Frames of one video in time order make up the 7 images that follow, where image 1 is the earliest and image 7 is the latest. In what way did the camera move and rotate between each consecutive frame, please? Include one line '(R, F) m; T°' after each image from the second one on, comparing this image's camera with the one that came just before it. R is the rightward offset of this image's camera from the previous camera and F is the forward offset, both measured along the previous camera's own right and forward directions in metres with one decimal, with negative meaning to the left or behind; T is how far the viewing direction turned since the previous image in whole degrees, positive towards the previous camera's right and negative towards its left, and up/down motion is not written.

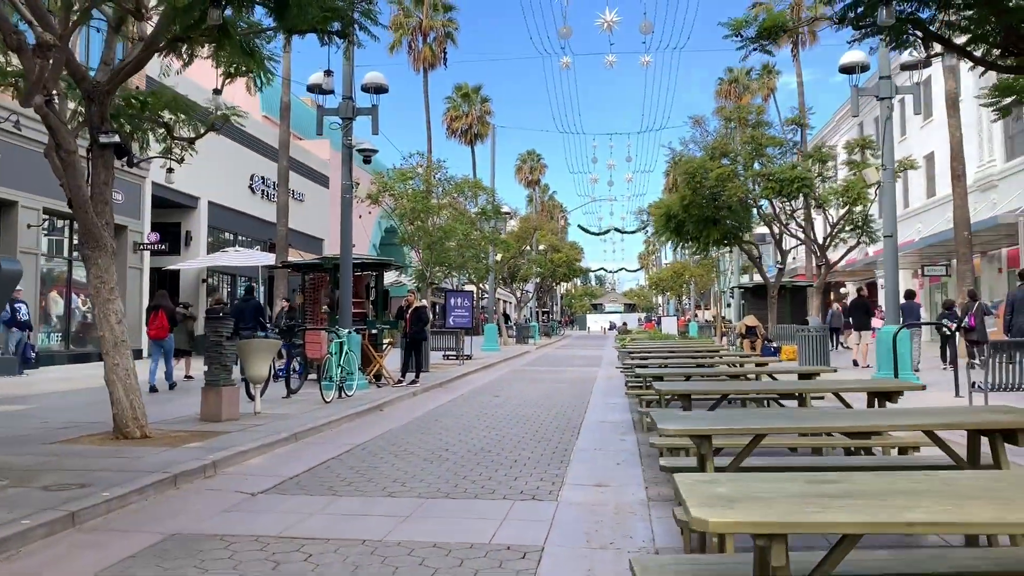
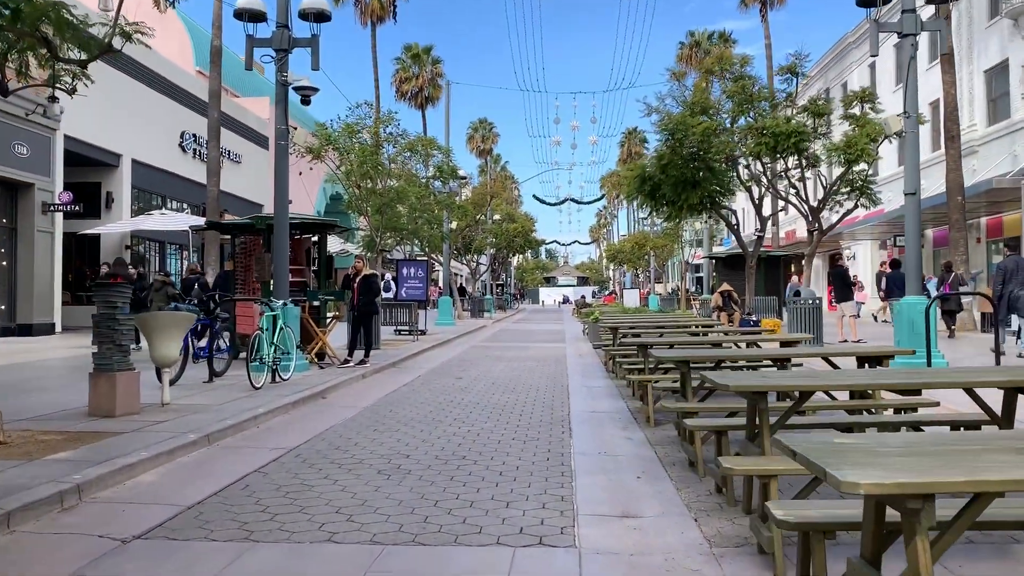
(-0.2, +2.0) m; +3°
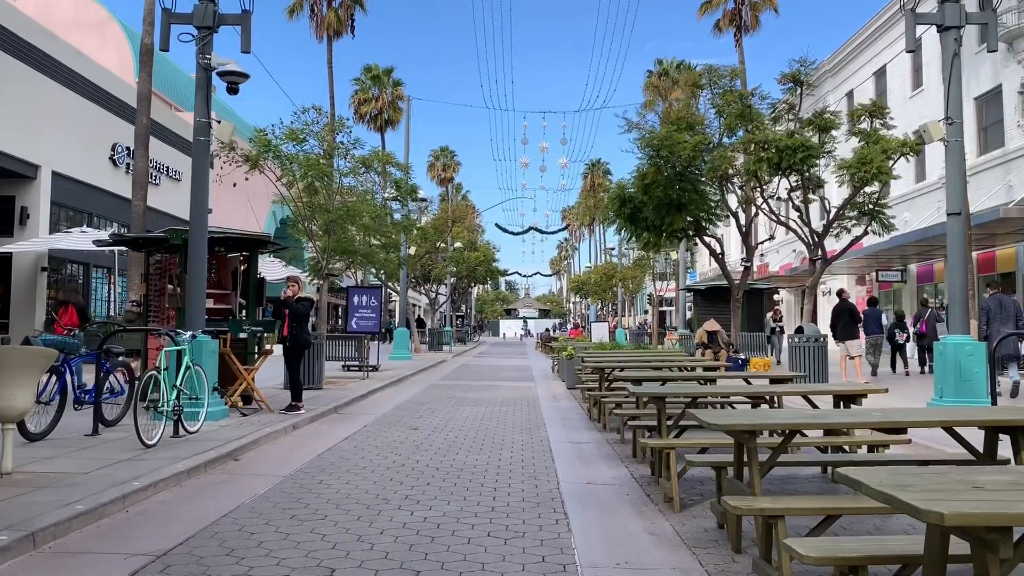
(-0.1, +2.2) m; +3°
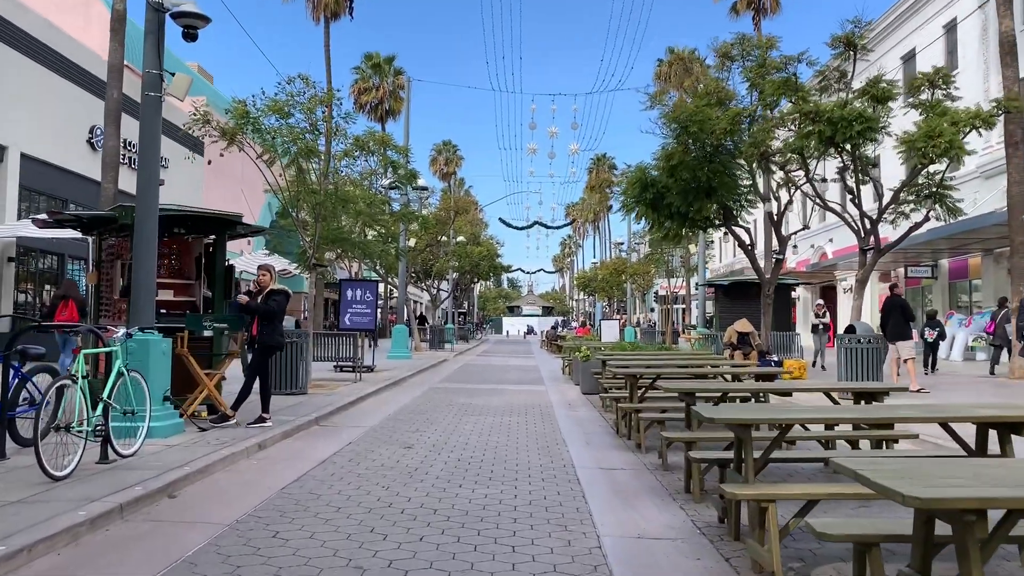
(-0.1, +1.8) m; 0°
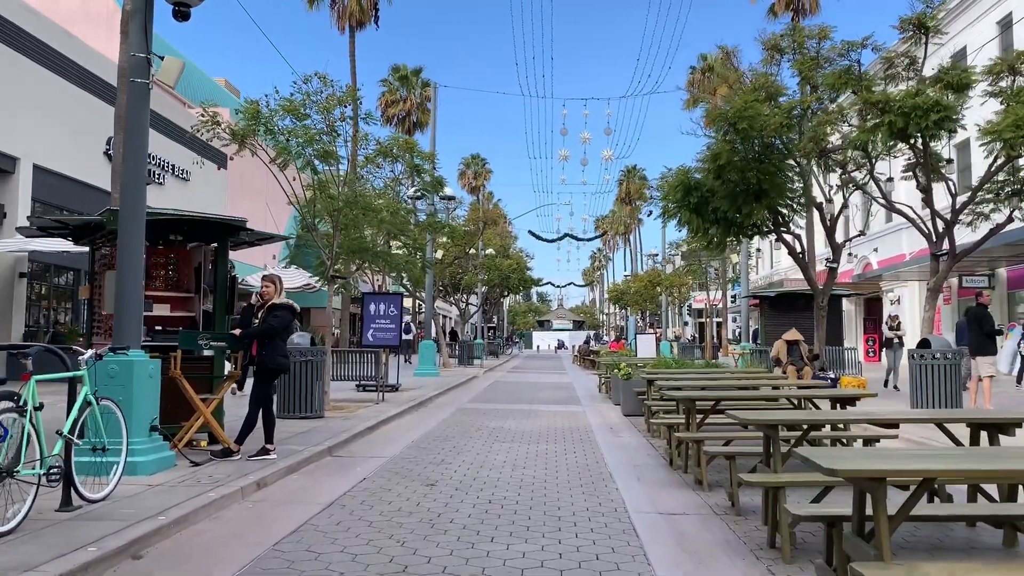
(-0.1, +1.2) m; -2°
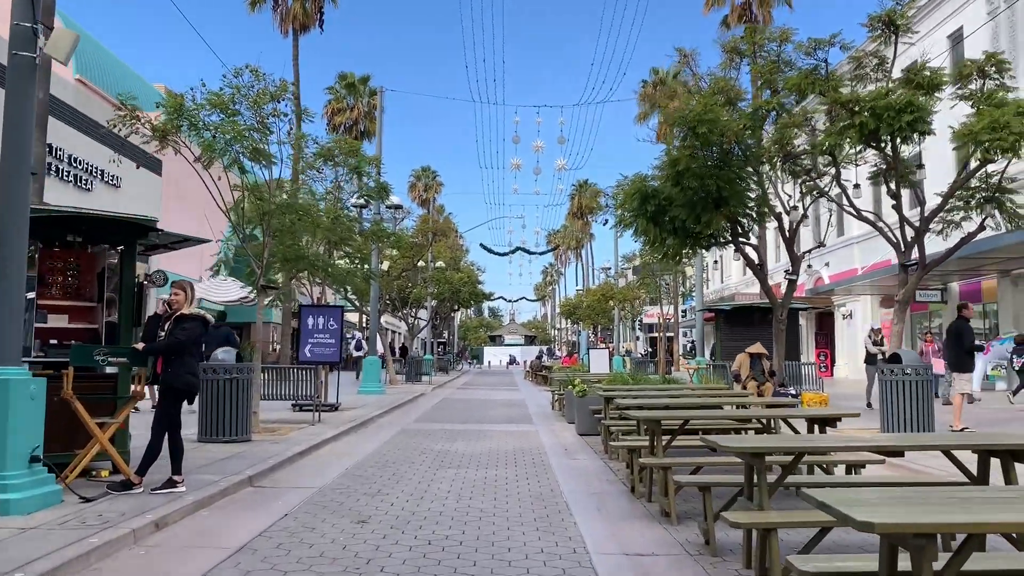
(+0.1, +0.9) m; +3°
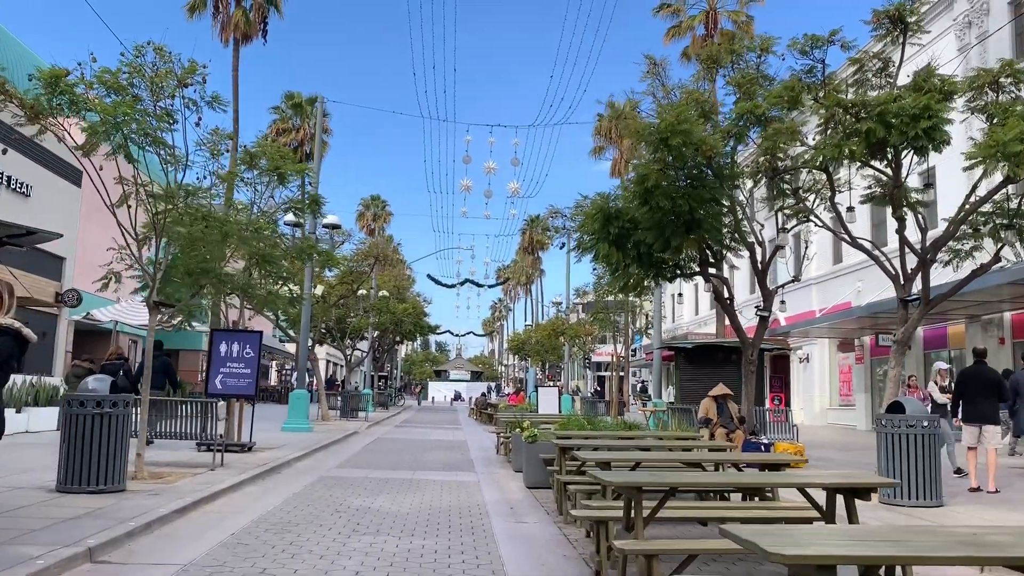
(+0.1, +1.8) m; +3°
